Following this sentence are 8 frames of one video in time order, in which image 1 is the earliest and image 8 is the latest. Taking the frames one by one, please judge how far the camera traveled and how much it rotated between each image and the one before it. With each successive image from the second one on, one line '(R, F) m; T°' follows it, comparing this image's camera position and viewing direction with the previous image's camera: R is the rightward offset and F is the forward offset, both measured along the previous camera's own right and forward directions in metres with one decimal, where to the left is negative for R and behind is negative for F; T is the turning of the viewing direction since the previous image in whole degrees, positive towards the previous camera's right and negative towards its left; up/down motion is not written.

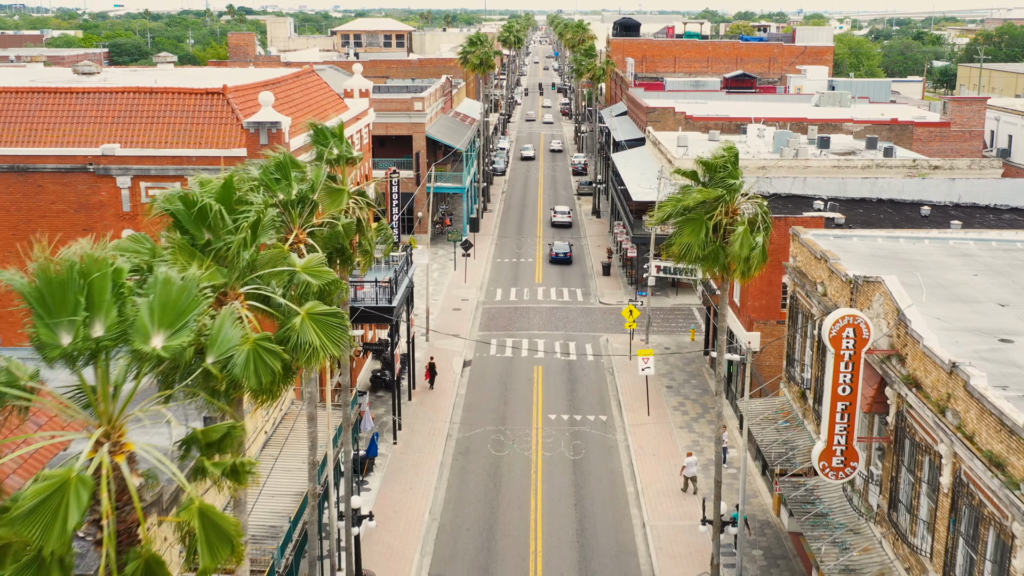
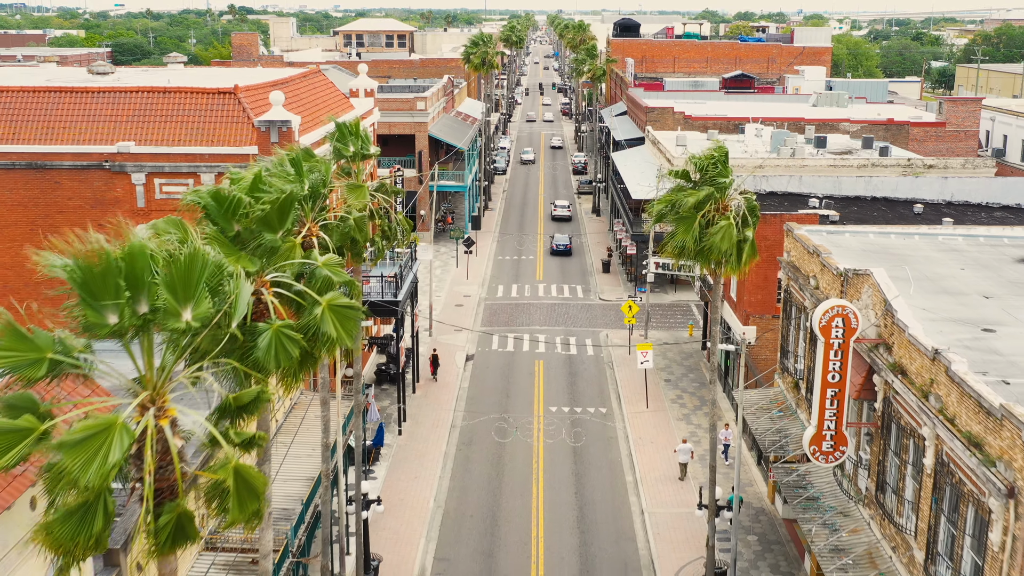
(-0.1, -1.0) m; 0°
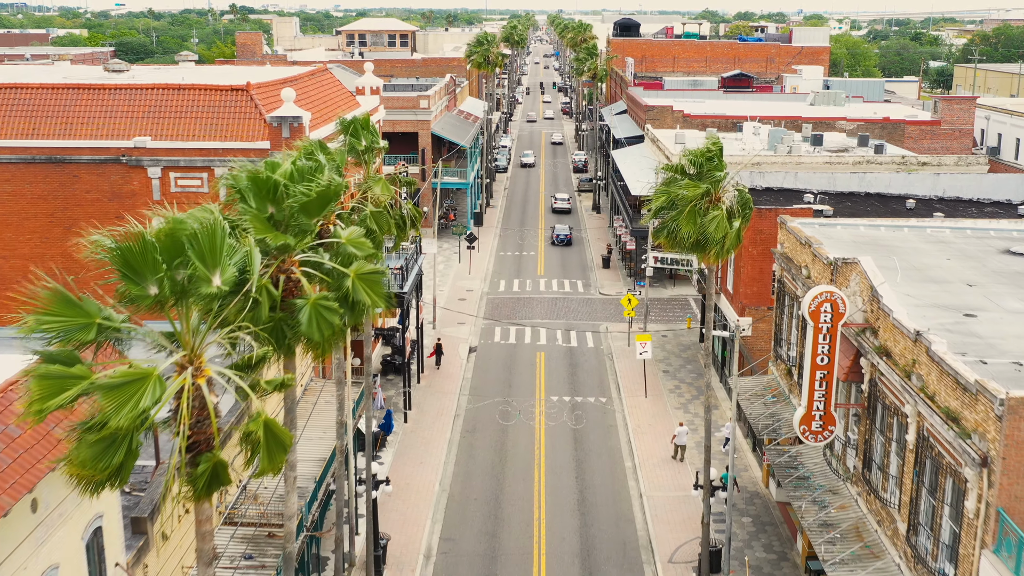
(-0.1, -1.1) m; 0°
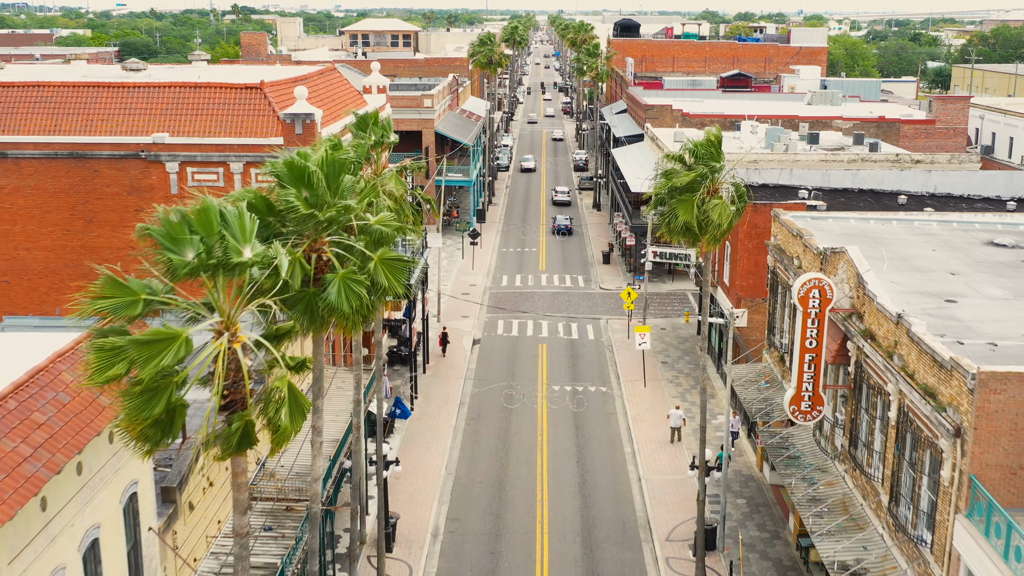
(-0.1, -1.3) m; 0°
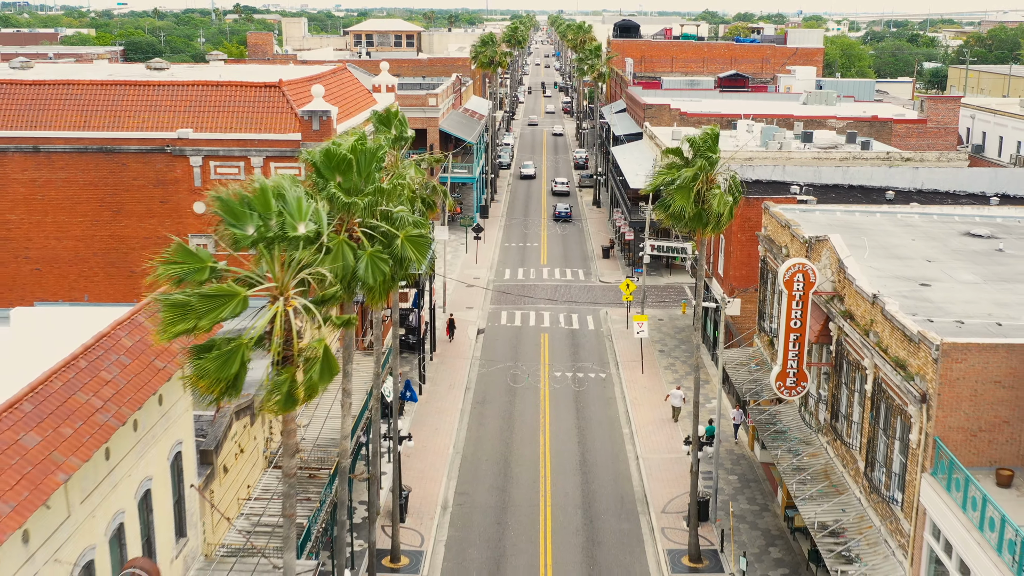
(-0.2, -2.0) m; 0°
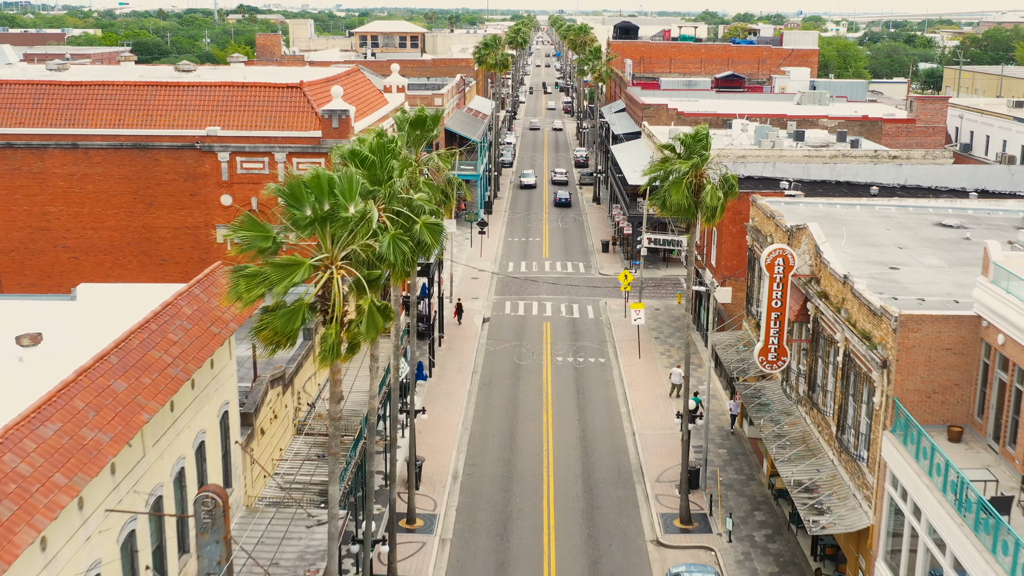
(-0.2, -2.7) m; 0°
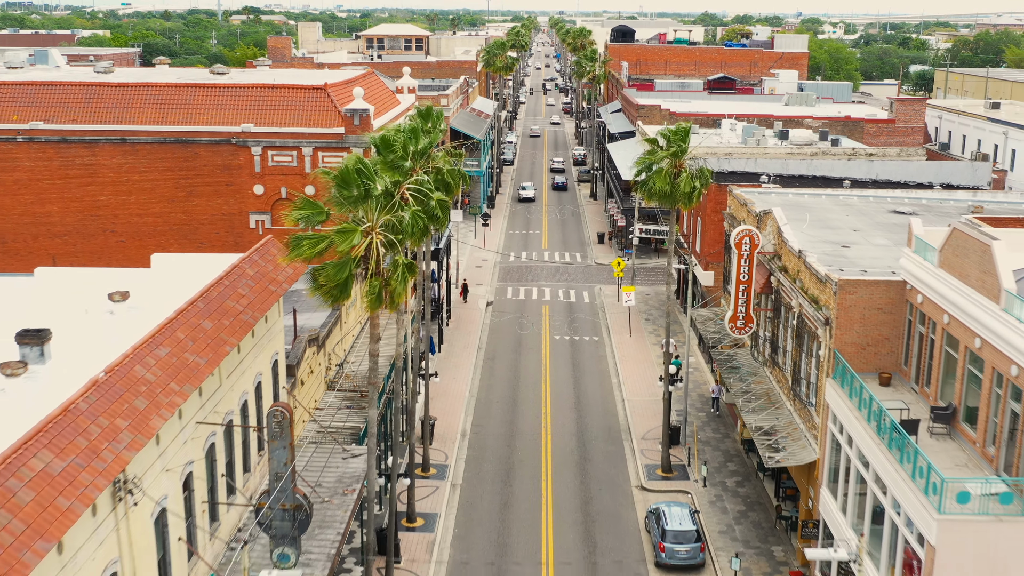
(-0.1, -4.5) m; 0°
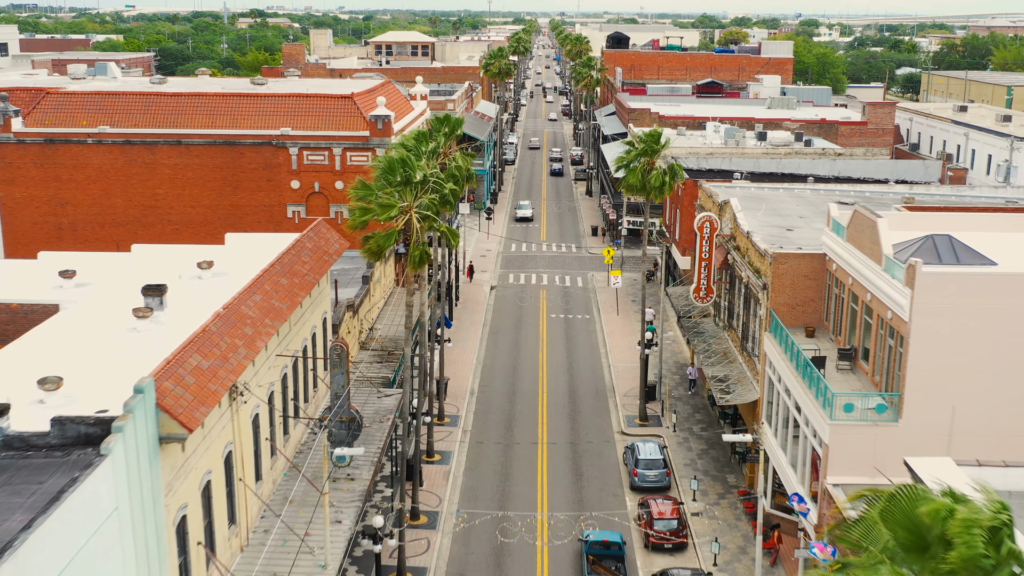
(0.0, -7.0) m; 0°
